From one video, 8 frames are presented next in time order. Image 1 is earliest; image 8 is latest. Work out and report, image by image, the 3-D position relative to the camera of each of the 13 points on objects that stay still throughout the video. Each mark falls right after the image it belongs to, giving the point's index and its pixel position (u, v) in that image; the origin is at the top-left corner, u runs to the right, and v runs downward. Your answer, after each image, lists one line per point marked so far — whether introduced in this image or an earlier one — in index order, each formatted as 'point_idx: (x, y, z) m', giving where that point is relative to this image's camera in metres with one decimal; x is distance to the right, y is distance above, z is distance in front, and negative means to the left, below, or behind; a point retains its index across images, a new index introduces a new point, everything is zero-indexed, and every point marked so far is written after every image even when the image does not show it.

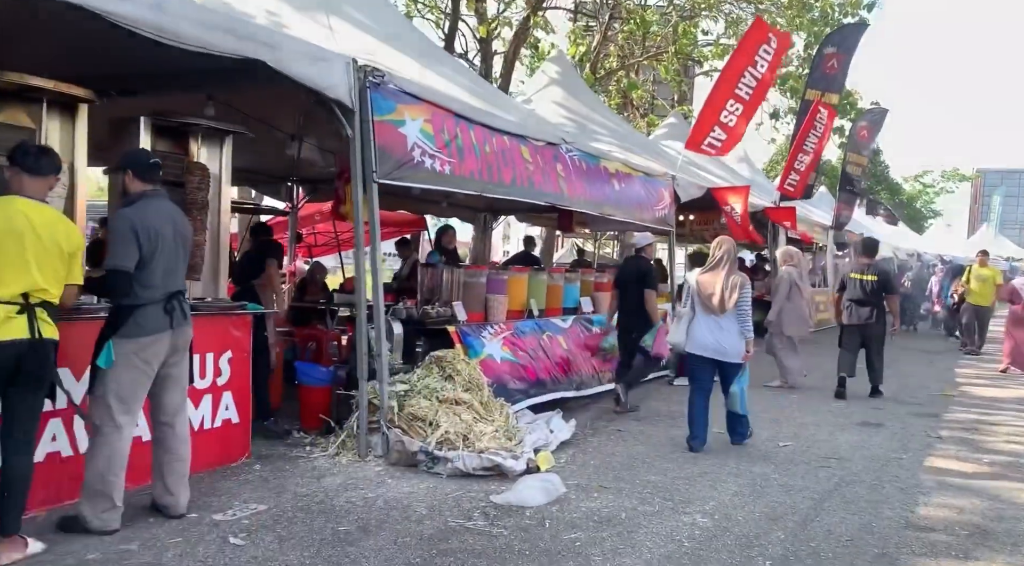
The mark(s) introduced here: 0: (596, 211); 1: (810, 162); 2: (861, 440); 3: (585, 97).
0: (+0.9, +0.8, +8.2) m
1: (+5.7, +2.2, +14.6) m
2: (+3.0, -1.4, +6.8) m
3: (+1.3, +3.3, +14.0) m
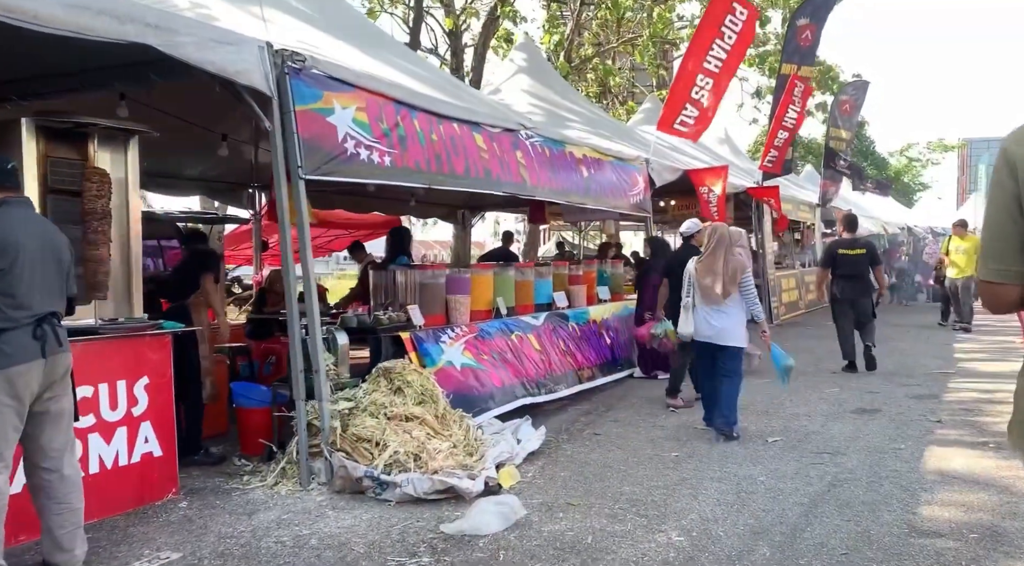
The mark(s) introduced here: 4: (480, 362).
0: (+0.5, +0.8, +7.7) m
1: (+5.2, +2.6, +14.1) m
2: (+2.8, -1.2, +6.3) m
3: (+0.7, +3.5, +13.4) m
4: (-0.3, -0.6, +6.2) m
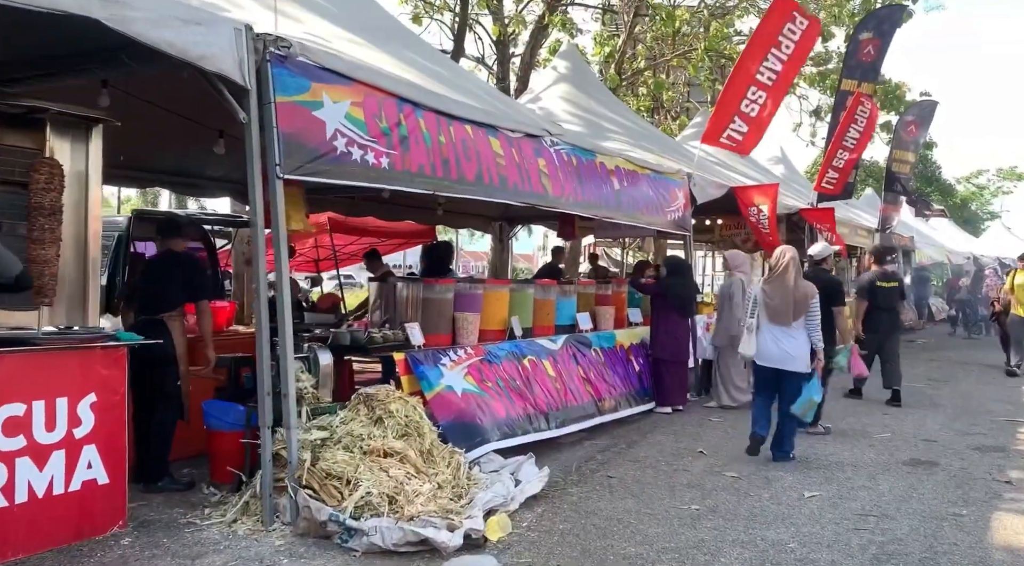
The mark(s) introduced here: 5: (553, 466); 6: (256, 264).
0: (+0.7, +0.6, +7.1) m
1: (+5.8, +2.1, +13.3) m
2: (+2.8, -1.4, +5.5) m
3: (+1.4, +3.1, +12.8) m
4: (-0.2, -0.8, +5.6) m
5: (+0.3, -1.4, +5.6) m
6: (-1.4, +0.1, +4.1) m
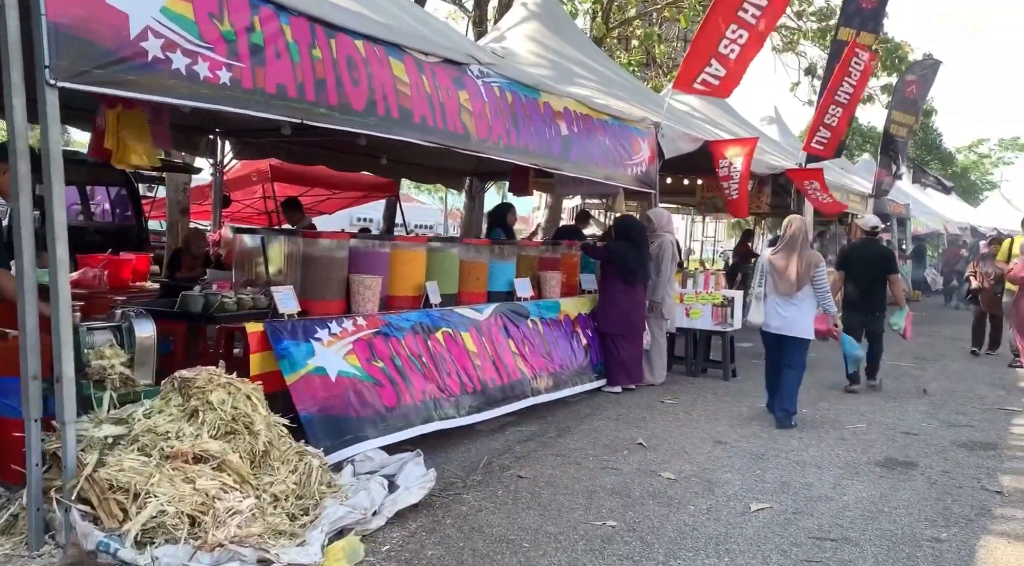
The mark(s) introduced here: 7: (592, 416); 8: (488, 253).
0: (+0.1, +1.0, +6.0) m
1: (+5.2, +2.6, +12.1) m
2: (+2.2, -1.3, +4.6) m
3: (+0.8, +3.7, +11.6) m
4: (-0.9, -0.5, +4.6) m
5: (-0.4, -1.1, +4.7) m
6: (-2.0, +0.3, +3.1) m
7: (+0.6, -1.1, +6.3) m
8: (-0.2, +0.3, +6.3) m
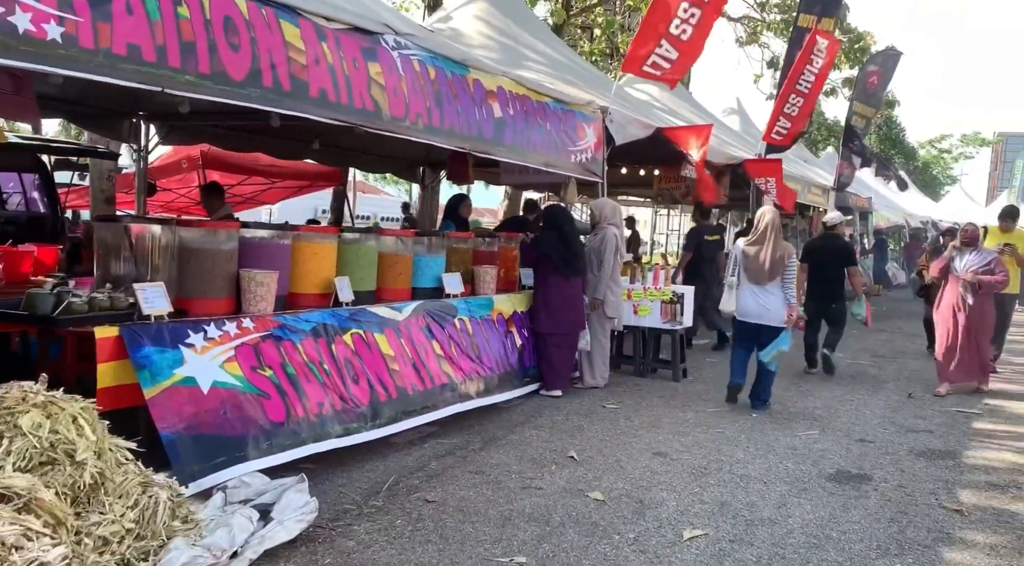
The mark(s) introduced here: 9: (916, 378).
0: (-0.4, +1.0, +5.5) m
1: (+4.4, +2.7, +11.7) m
2: (+1.7, -1.2, +4.1) m
3: (+0.1, +3.8, +11.1) m
4: (-1.3, -0.5, +4.0) m
5: (-0.9, -1.1, +4.1) m
6: (-2.4, +0.3, +2.5) m
7: (+0.1, -1.0, +5.8) m
8: (-0.8, +0.3, +5.8) m
9: (+4.5, -1.1, +8.7) m
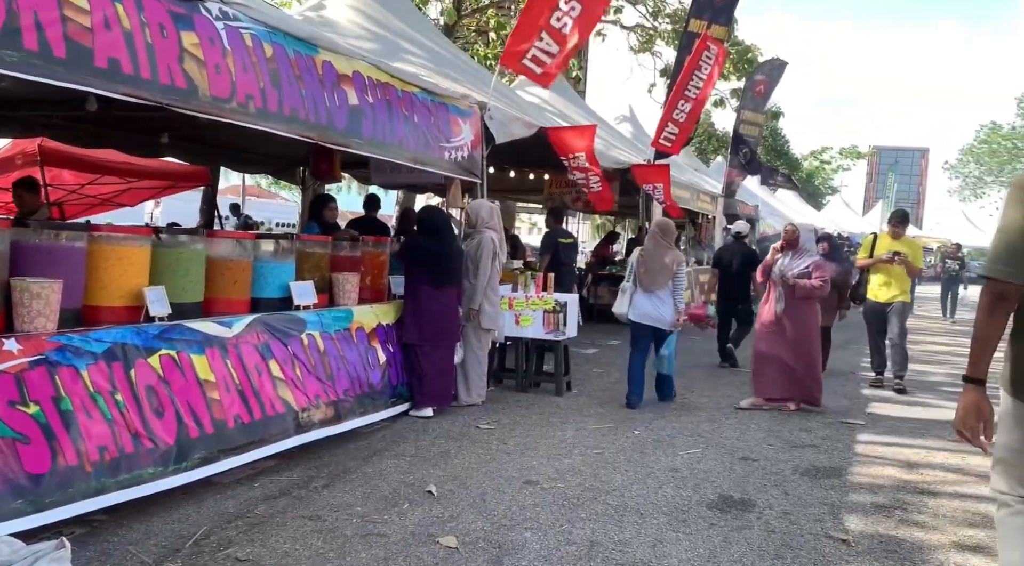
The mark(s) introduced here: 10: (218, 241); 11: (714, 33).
0: (-1.3, +0.9, +4.8) m
1: (+2.7, +2.6, +11.6) m
2: (+0.9, -1.3, +3.6) m
3: (-1.5, +3.7, +10.4) m
4: (-2.1, -0.5, +3.2) m
5: (-1.6, -1.1, +3.4) m
6: (-2.9, +0.3, +1.5) m
7: (-0.9, -1.1, +5.1) m
8: (-1.7, +0.2, +5.0) m
9: (+3.2, -1.1, +8.5) m
10: (-1.8, +0.3, +4.7) m
11: (+3.0, +3.8, +11.6) m
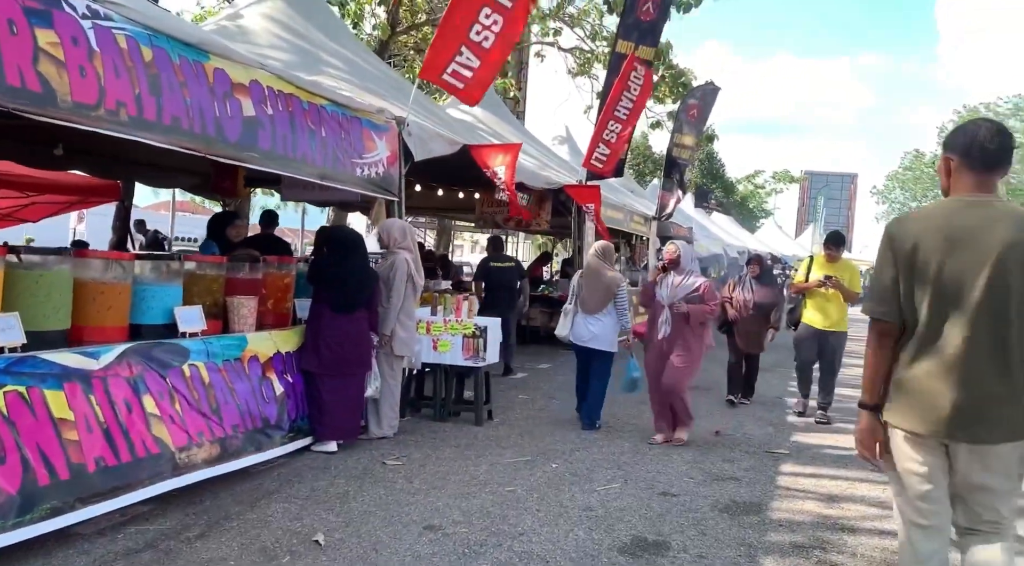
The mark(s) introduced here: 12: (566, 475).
0: (-1.9, +0.8, +4.4) m
1: (+1.6, +2.2, +11.5) m
2: (+0.4, -1.4, +3.4) m
3: (-2.5, +3.4, +10.0) m
4: (-2.5, -0.7, +2.7) m
5: (-2.0, -1.2, +2.9) m
6: (-3.2, +0.2, +1.0) m
7: (-1.4, -1.3, +4.7) m
8: (-2.3, +0.1, +4.6) m
9: (+2.4, -1.4, +8.4) m
10: (-2.4, +0.1, +4.3) m
11: (+1.9, +3.4, +11.5) m
12: (+0.4, -1.4, +5.5) m
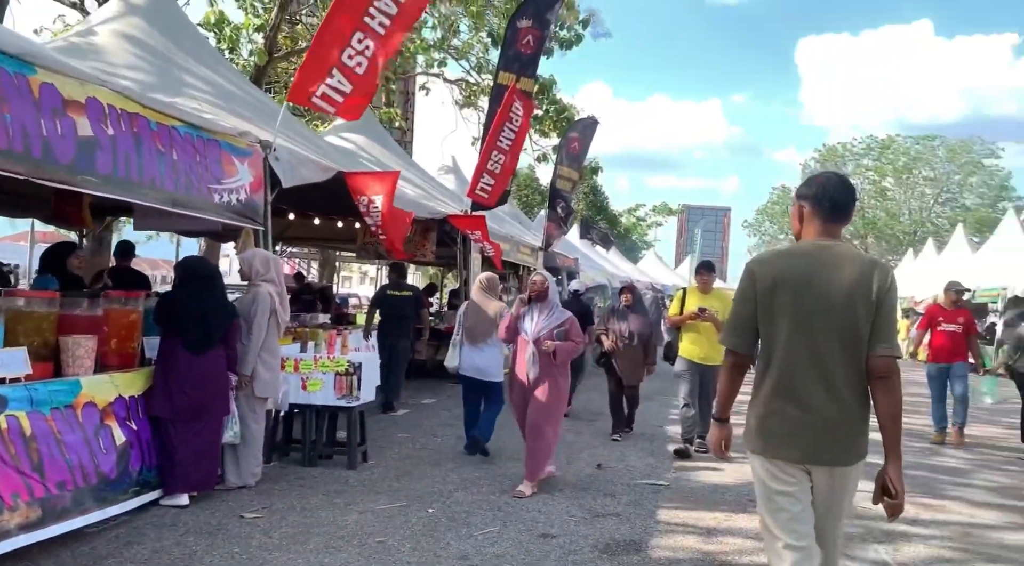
0: (-2.6, +0.6, +3.8) m
1: (-0.1, +1.8, +11.5) m
2: (-0.1, -1.6, +3.1) m
3: (-4.0, +3.0, +9.5) m
4: (-3.0, -0.8, +2.1) m
5: (-2.5, -1.4, +2.3) m
6: (-3.4, +0.1, +0.3) m
7: (-2.2, -1.5, +4.1) m
8: (-3.0, -0.1, +4.0) m
9: (+1.1, -1.7, +8.3) m
10: (-3.0, -0.1, +3.7) m
11: (+0.2, +3.0, +11.6) m
12: (-0.5, -1.6, +5.2) m
